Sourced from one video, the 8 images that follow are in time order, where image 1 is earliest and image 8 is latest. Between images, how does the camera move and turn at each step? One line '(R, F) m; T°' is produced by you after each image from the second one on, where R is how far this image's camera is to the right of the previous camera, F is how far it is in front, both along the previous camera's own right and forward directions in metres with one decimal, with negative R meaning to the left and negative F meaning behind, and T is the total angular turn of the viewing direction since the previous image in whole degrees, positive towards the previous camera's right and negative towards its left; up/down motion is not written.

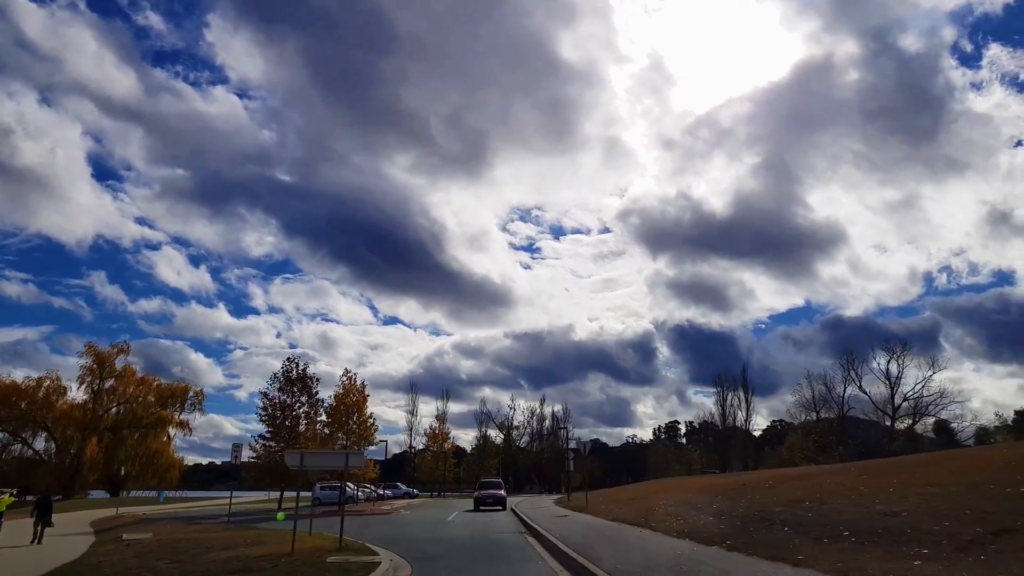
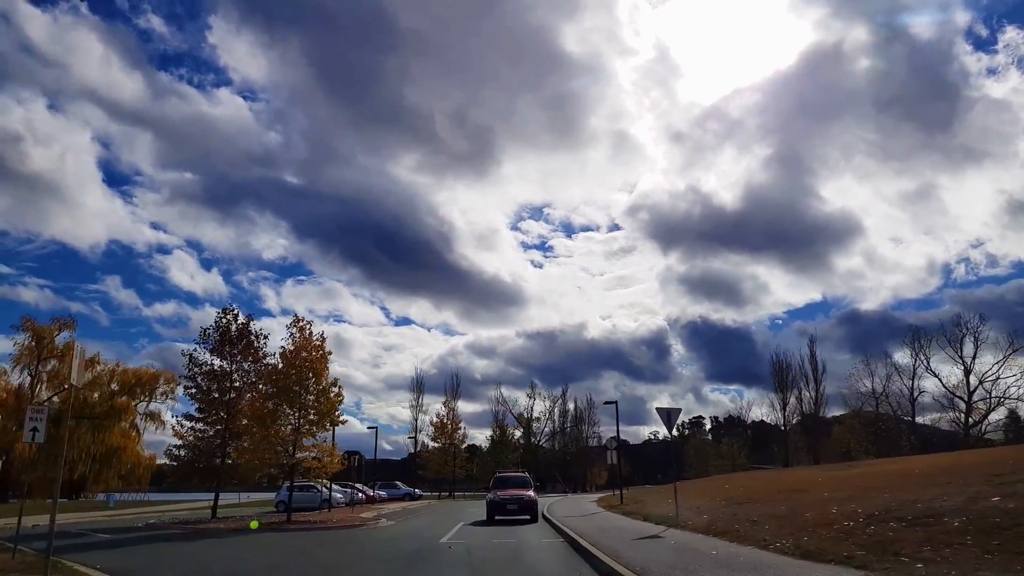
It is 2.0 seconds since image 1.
(-0.6, +11.9) m; -1°
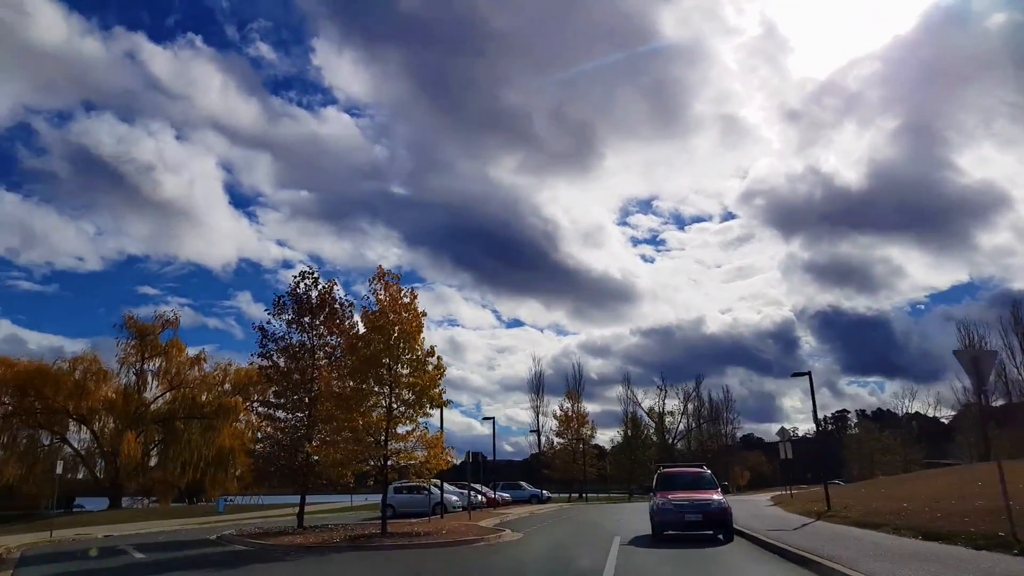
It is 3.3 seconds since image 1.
(-1.2, +7.1) m; -8°
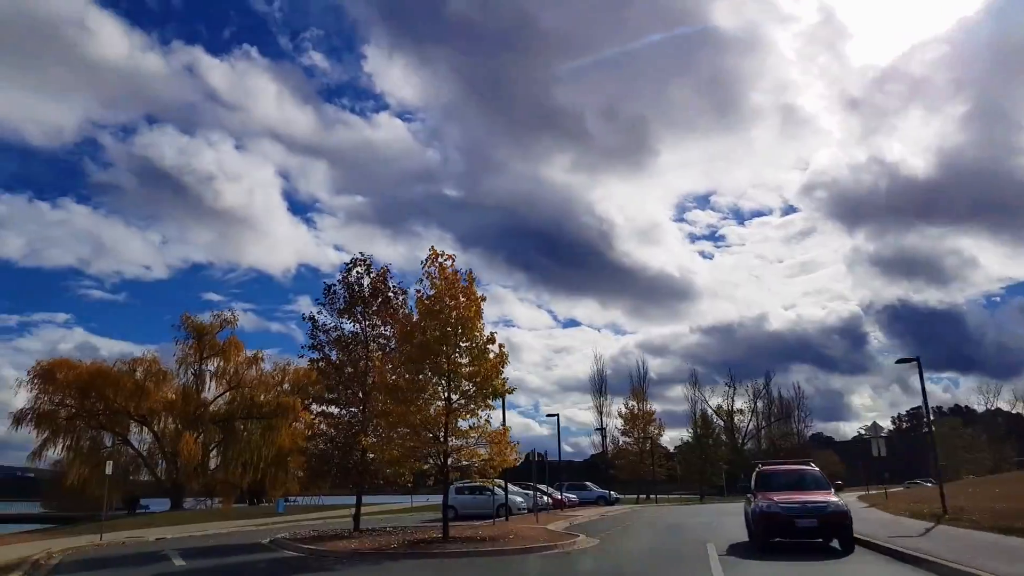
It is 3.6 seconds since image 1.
(-0.4, +2.0) m; -4°
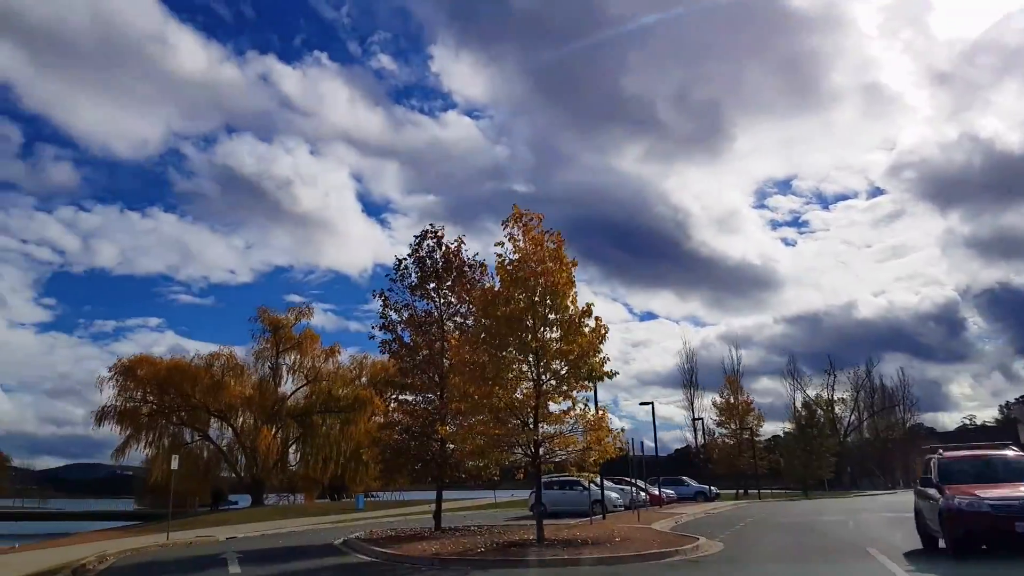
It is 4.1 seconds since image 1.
(-0.5, +2.6) m; -5°
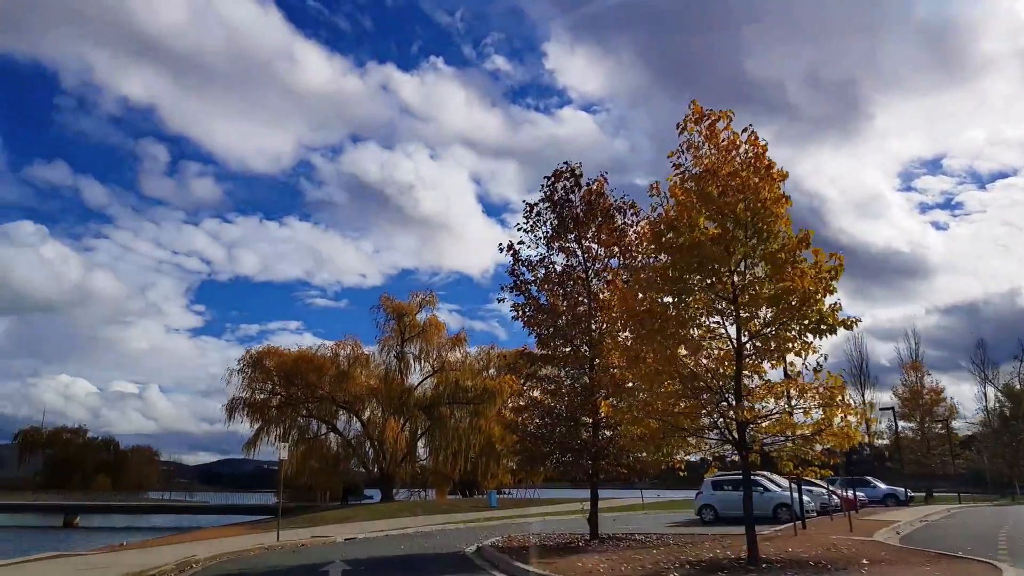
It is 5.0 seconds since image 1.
(-0.9, +4.0) m; -9°
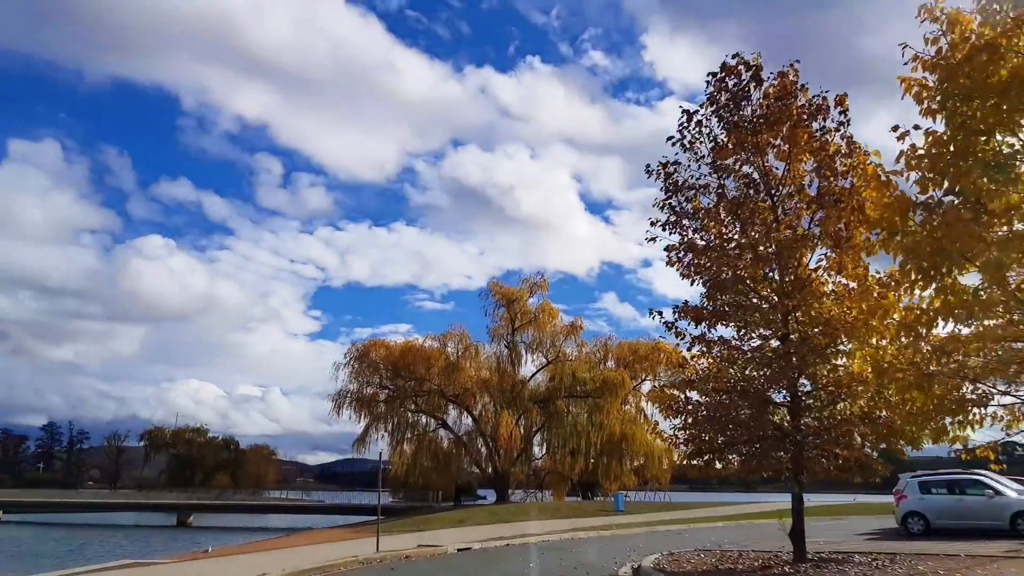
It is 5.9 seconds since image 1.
(-0.8, +3.8) m; -8°
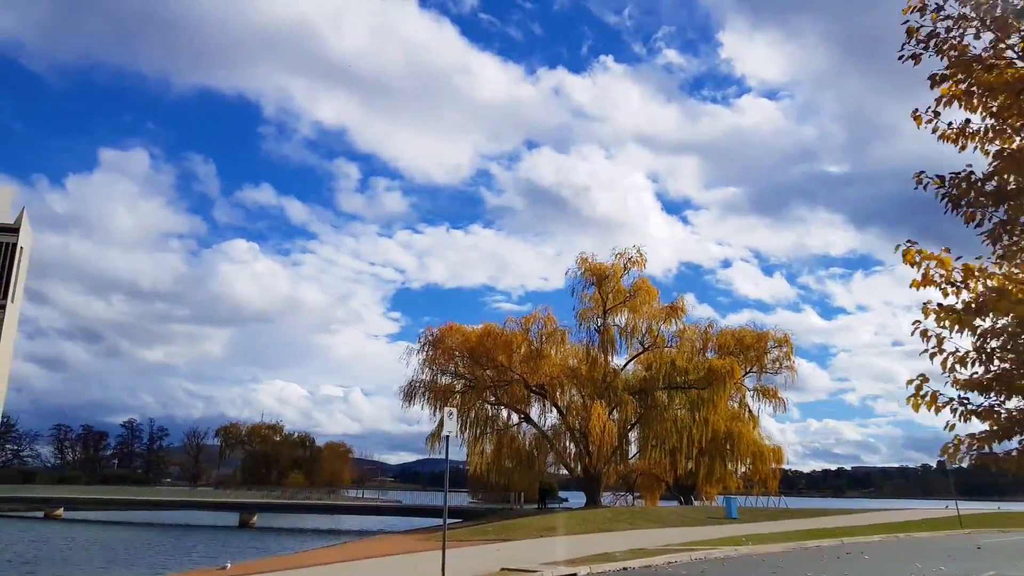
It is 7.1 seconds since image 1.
(-0.6, +4.7) m; -6°
